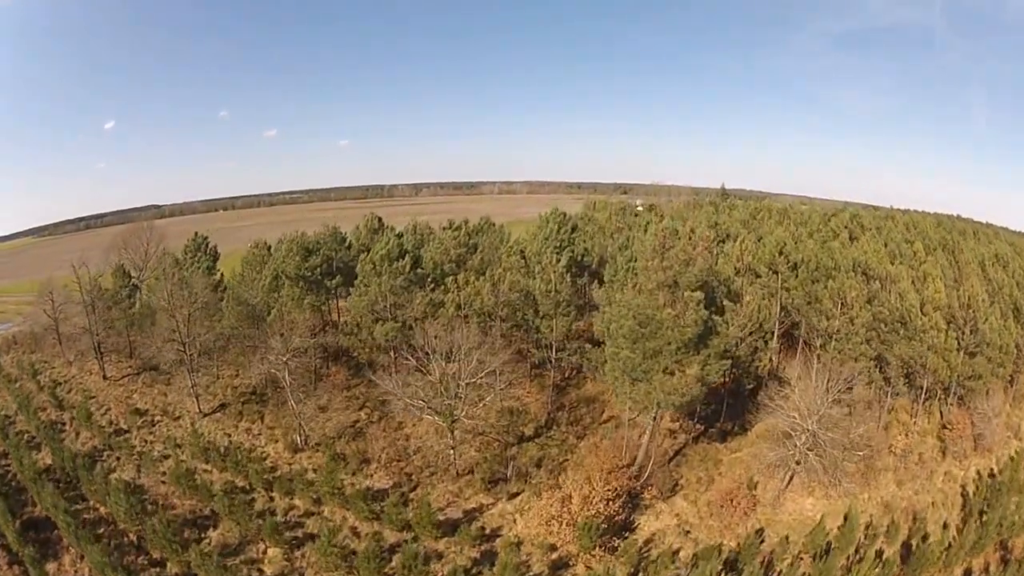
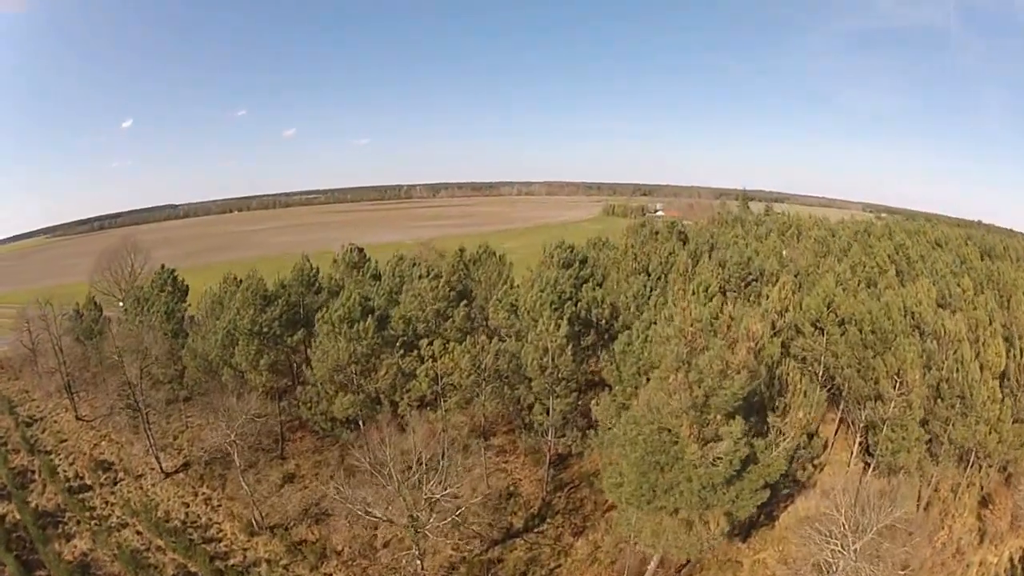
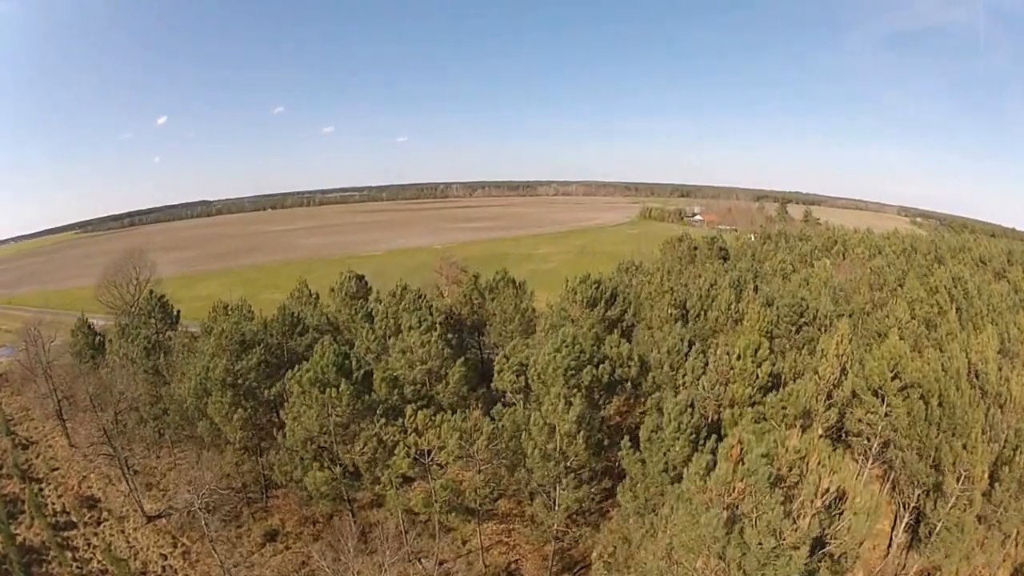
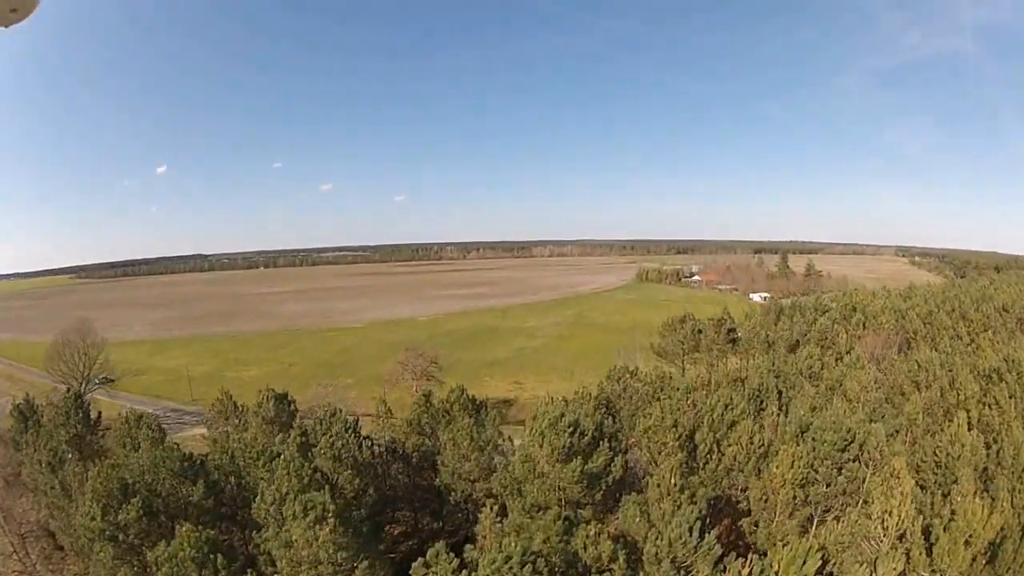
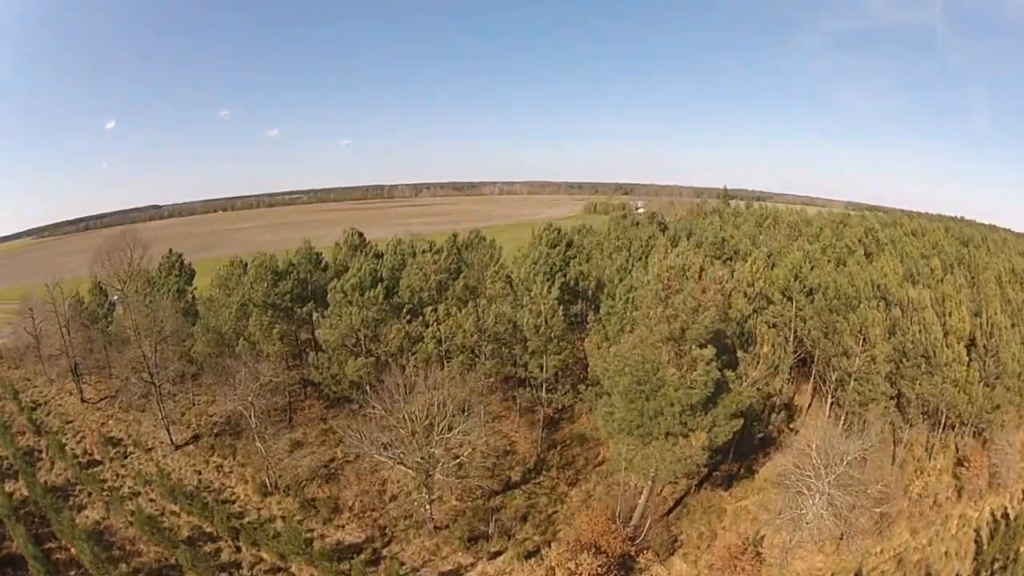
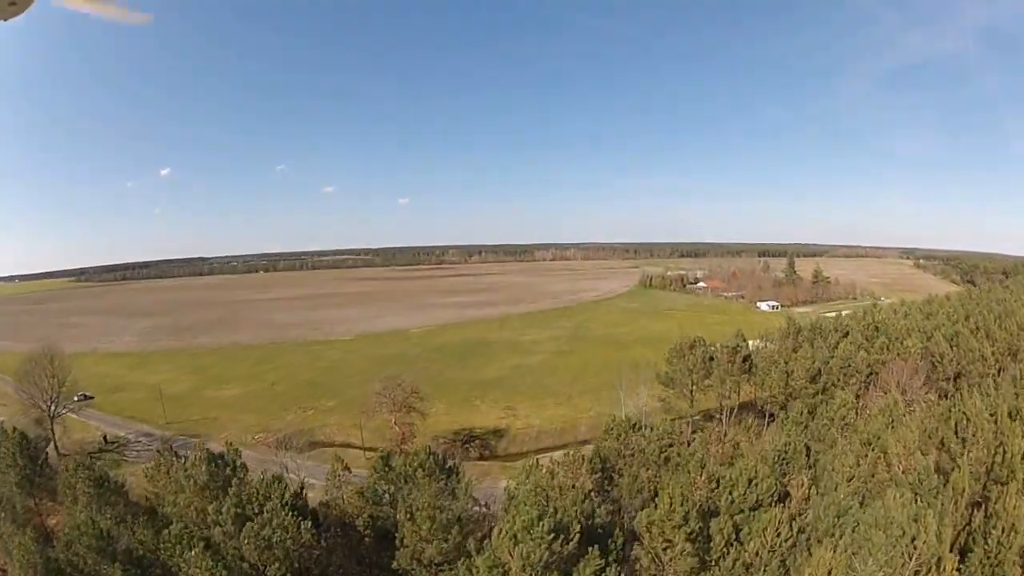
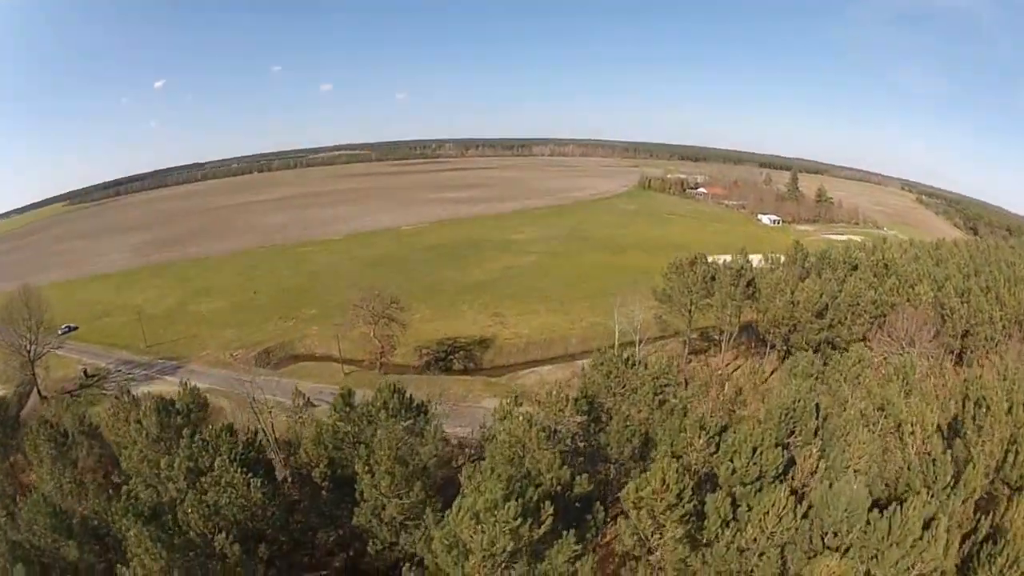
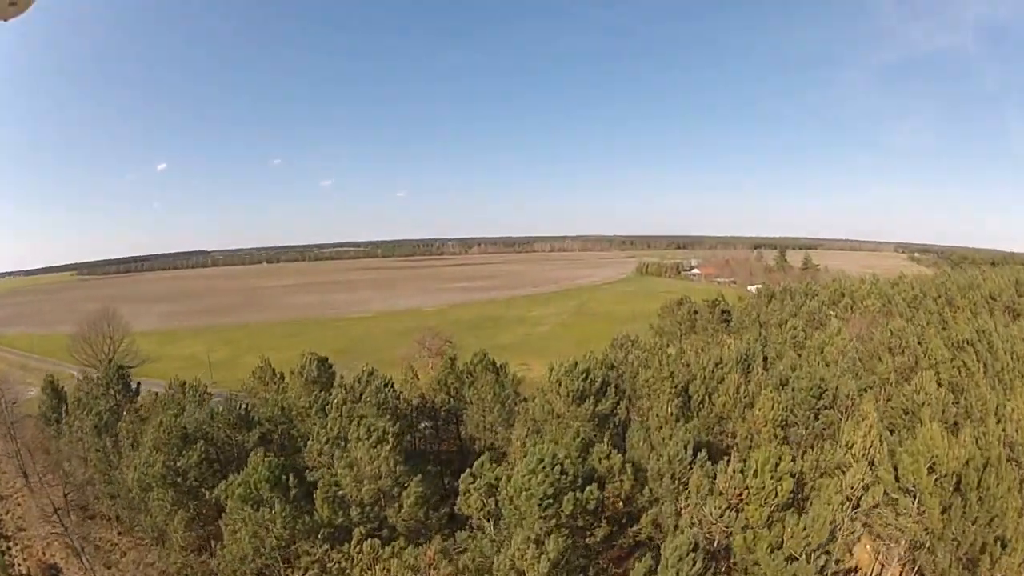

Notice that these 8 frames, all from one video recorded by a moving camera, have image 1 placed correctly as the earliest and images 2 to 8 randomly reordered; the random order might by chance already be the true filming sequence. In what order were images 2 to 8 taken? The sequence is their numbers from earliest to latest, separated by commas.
5, 2, 3, 8, 4, 6, 7
